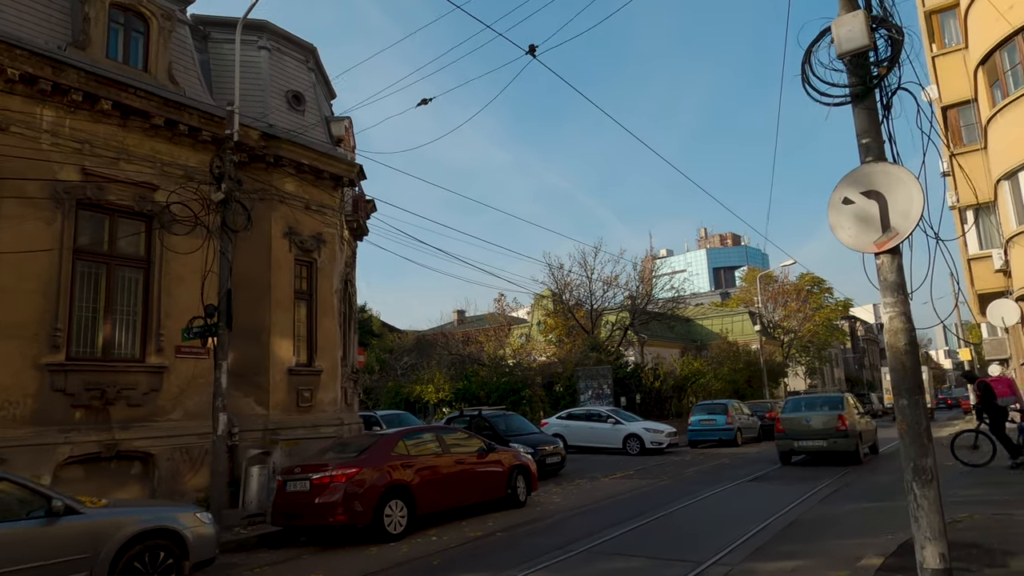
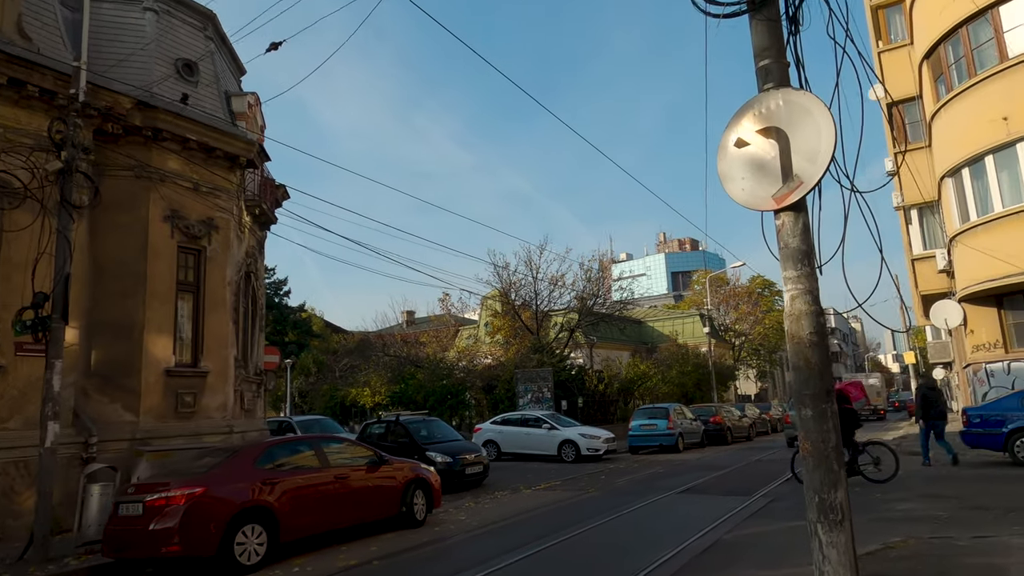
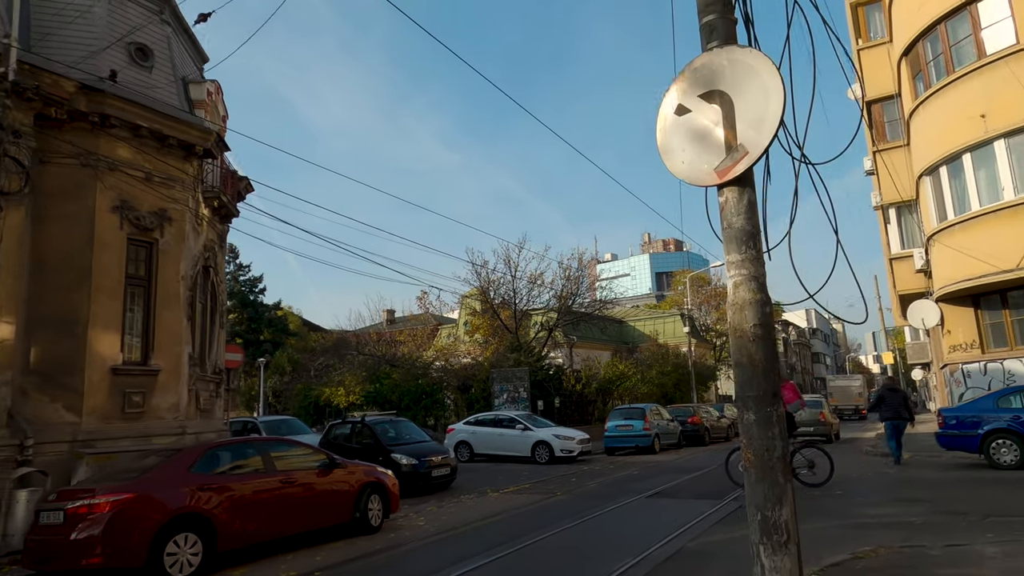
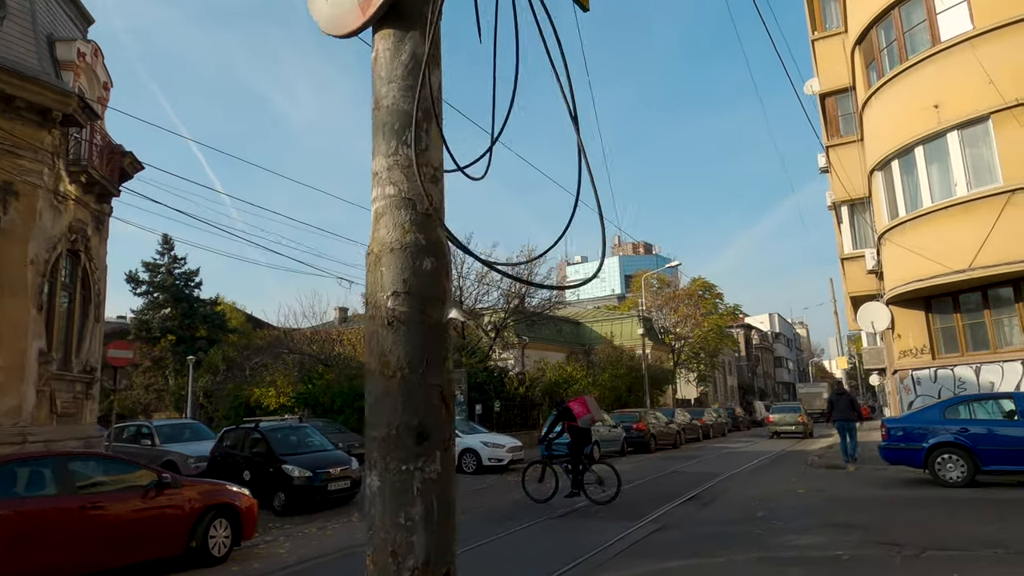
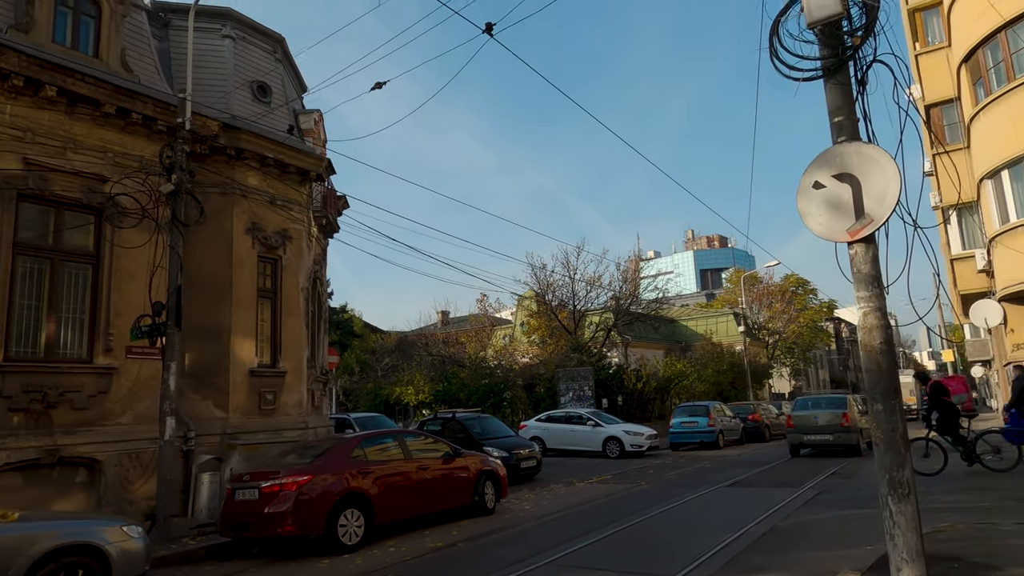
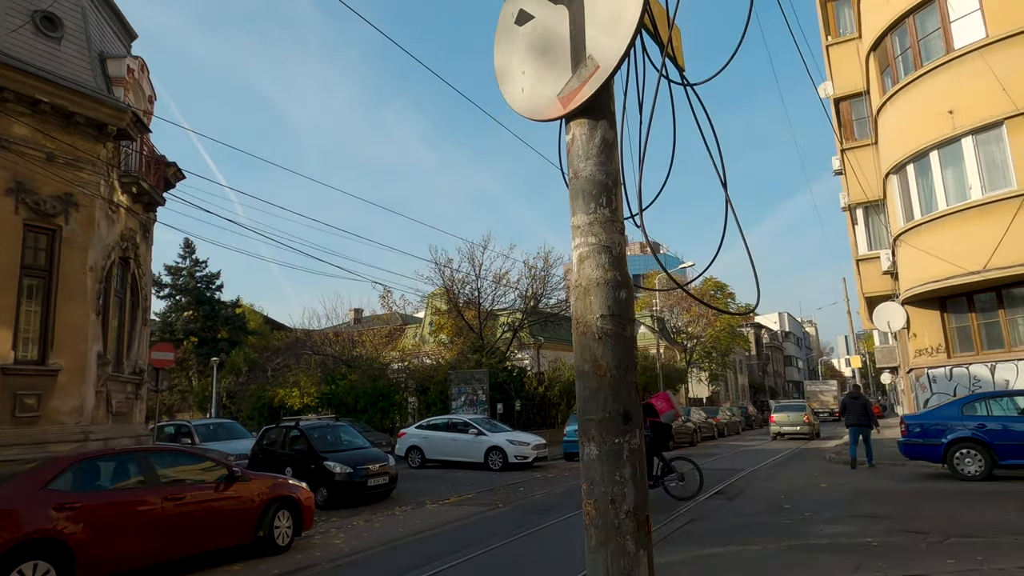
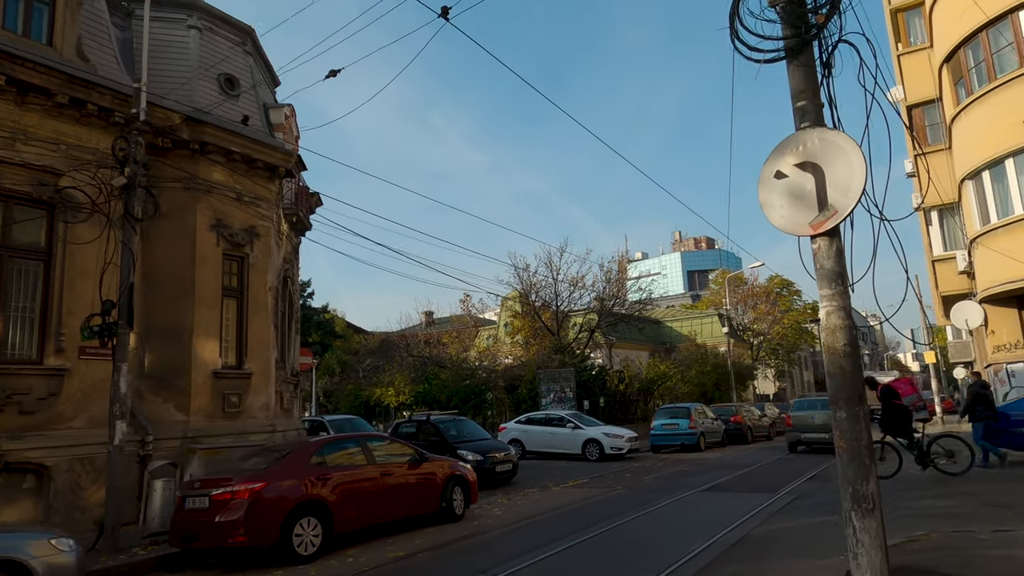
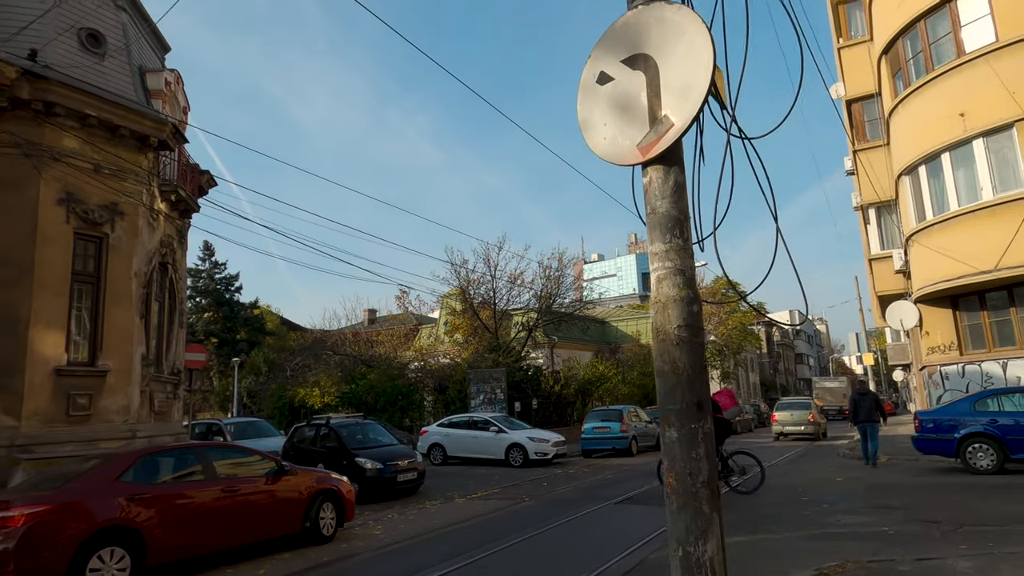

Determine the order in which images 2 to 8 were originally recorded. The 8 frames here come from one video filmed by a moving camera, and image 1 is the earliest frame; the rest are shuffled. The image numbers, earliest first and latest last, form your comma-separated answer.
5, 7, 2, 3, 8, 6, 4
